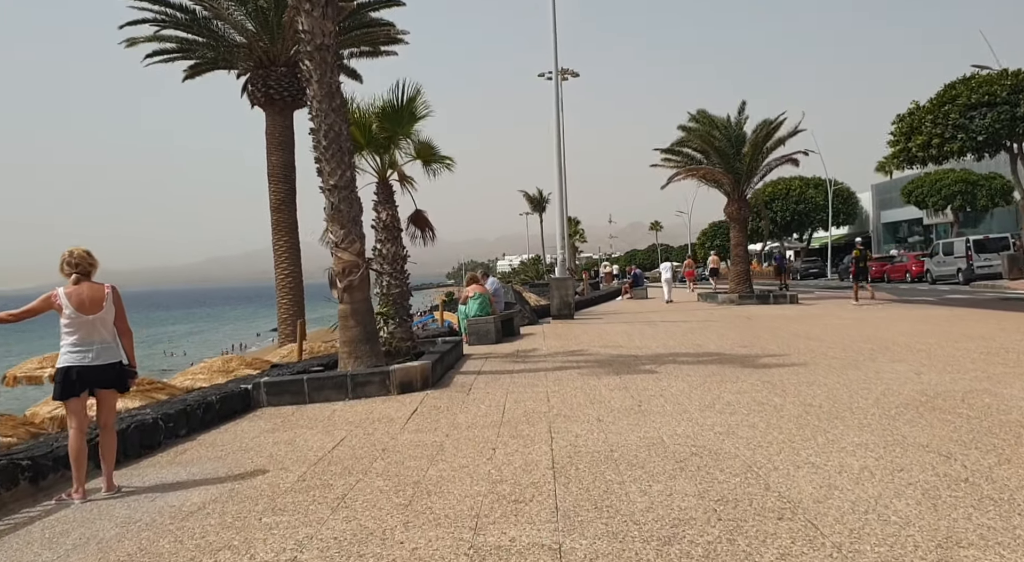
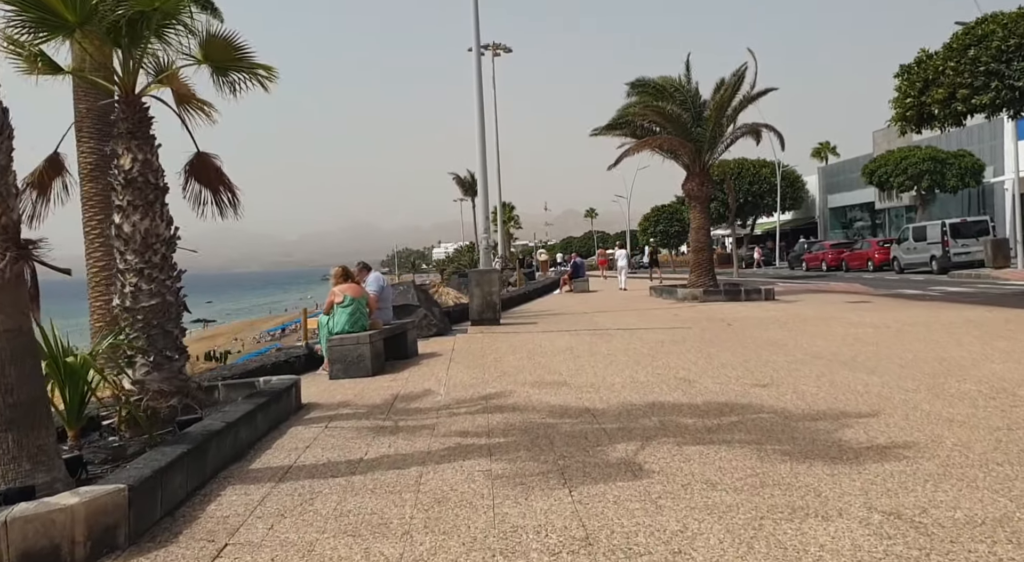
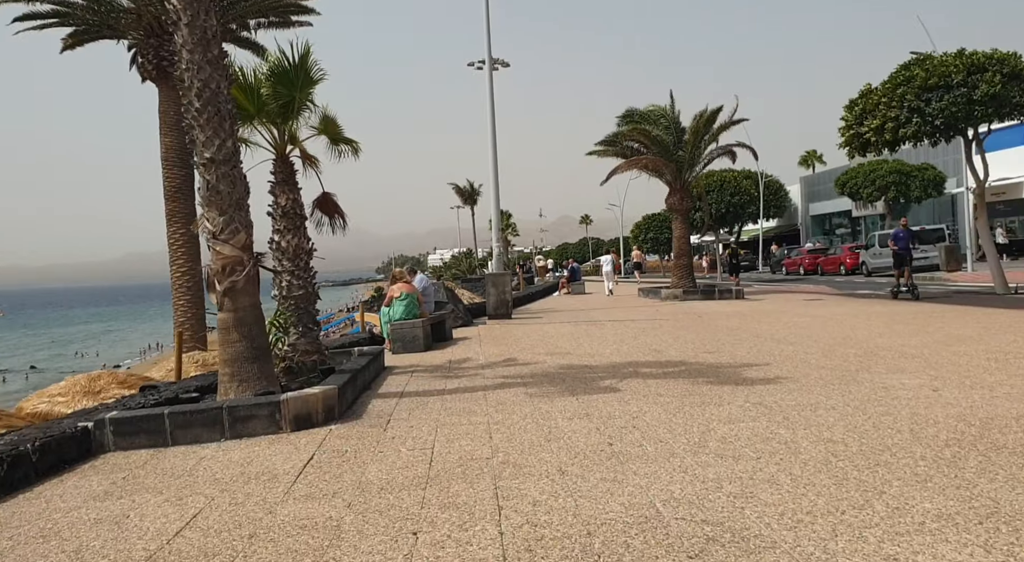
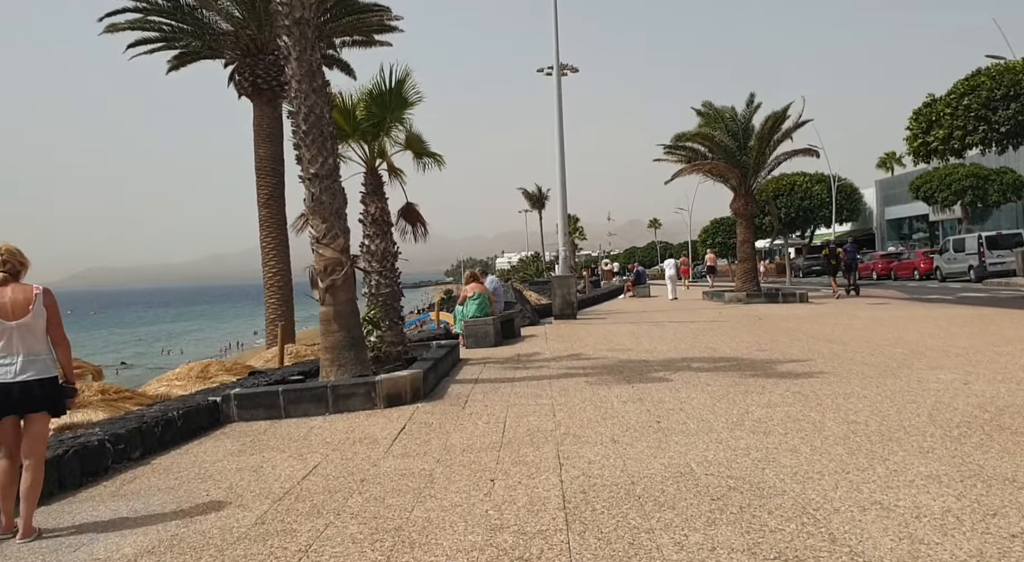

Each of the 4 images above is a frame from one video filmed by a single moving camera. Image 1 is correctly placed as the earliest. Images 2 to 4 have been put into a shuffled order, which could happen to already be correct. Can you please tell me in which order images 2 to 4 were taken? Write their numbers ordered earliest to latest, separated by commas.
4, 3, 2
